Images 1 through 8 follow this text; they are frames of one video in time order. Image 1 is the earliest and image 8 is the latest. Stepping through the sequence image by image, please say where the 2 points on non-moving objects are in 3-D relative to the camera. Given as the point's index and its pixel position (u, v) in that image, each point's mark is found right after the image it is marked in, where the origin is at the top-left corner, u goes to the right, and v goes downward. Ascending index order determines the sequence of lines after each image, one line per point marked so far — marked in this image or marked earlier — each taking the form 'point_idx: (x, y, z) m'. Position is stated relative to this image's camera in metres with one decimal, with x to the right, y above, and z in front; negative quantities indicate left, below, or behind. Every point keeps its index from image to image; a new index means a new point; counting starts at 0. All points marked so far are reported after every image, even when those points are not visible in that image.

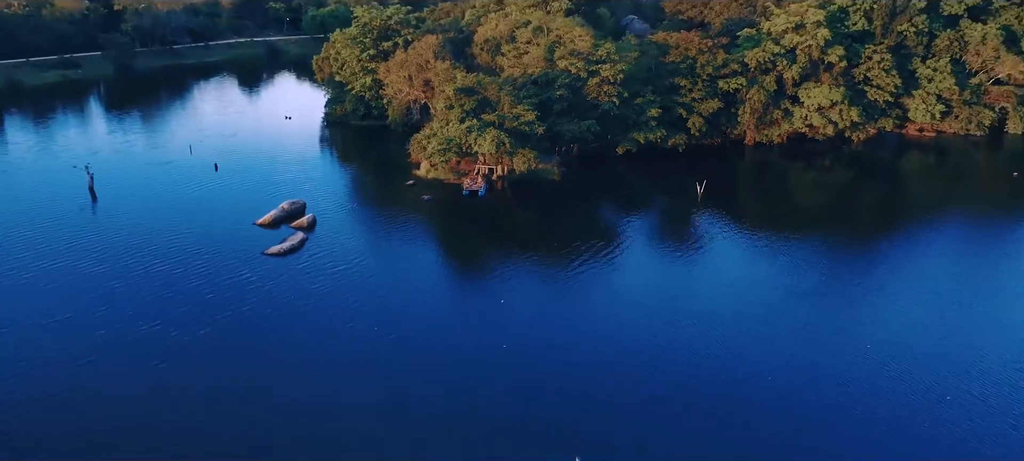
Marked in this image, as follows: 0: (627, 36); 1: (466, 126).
0: (+2.6, +4.3, +19.5) m
1: (-0.9, +1.9, +16.1) m
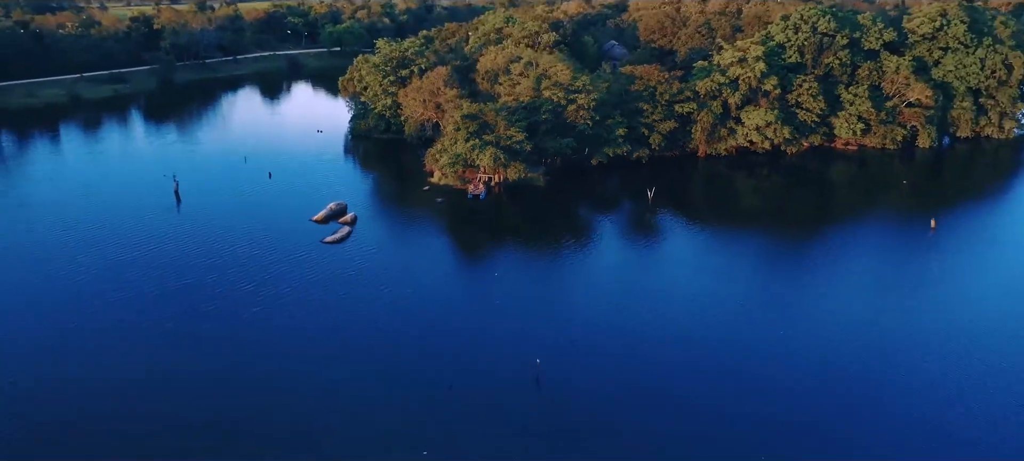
0: (+2.5, +4.4, +23.3) m
1: (-1.0, +2.0, +19.9) m
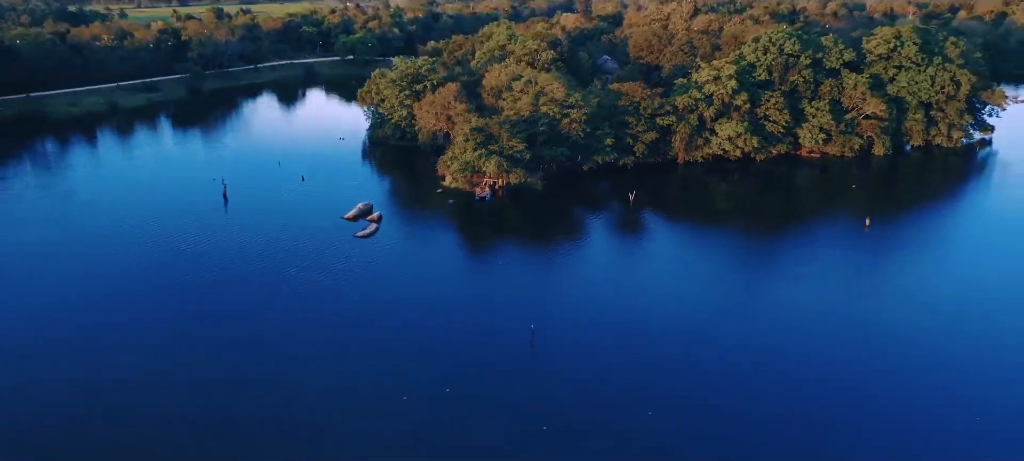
0: (+2.6, +4.5, +26.2) m
1: (-1.0, +2.1, +22.8) m
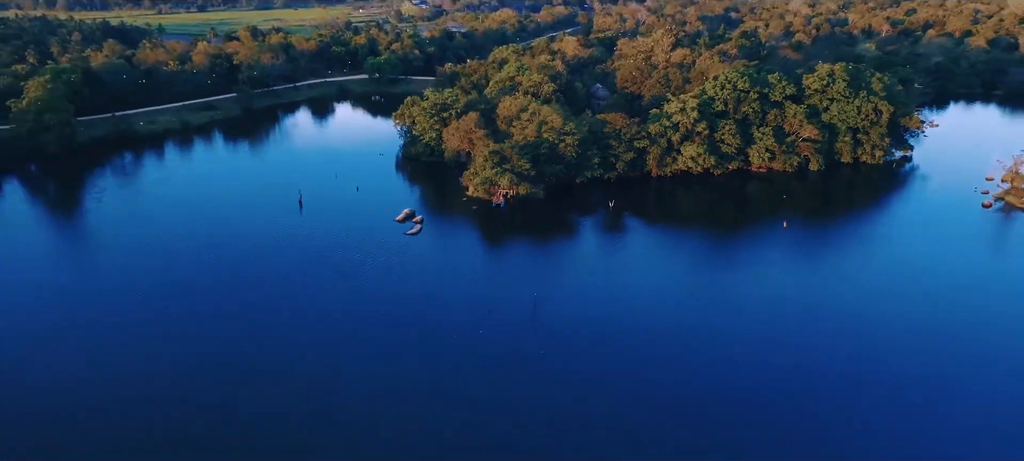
0: (+2.9, +4.5, +32.4) m
1: (-0.7, +2.1, +29.0) m
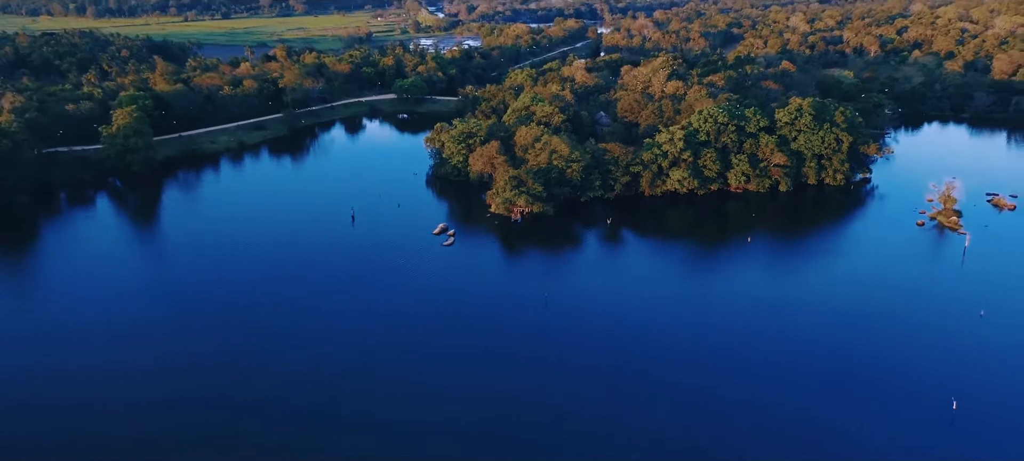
0: (+3.6, +4.1, +38.0) m
1: (0.0, +1.7, +34.7) m
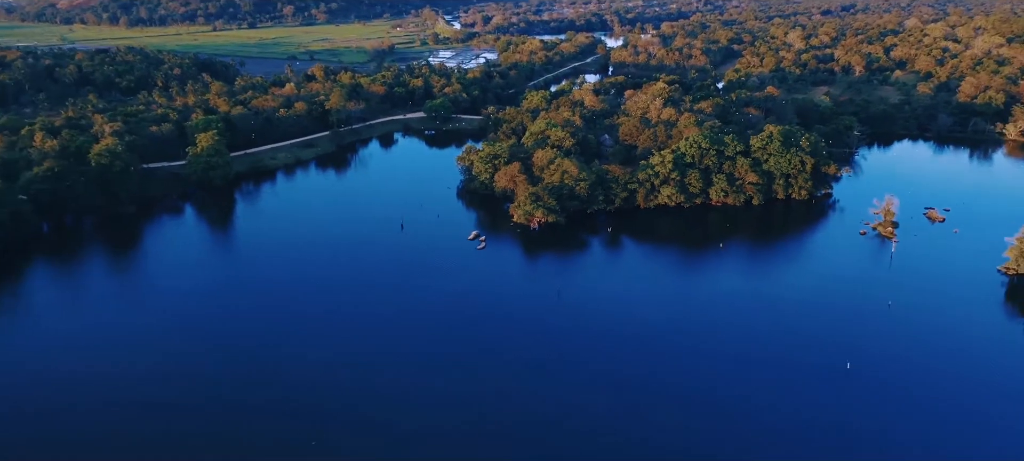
0: (+4.6, +3.7, +45.5) m
1: (+0.9, +1.3, +42.2) m
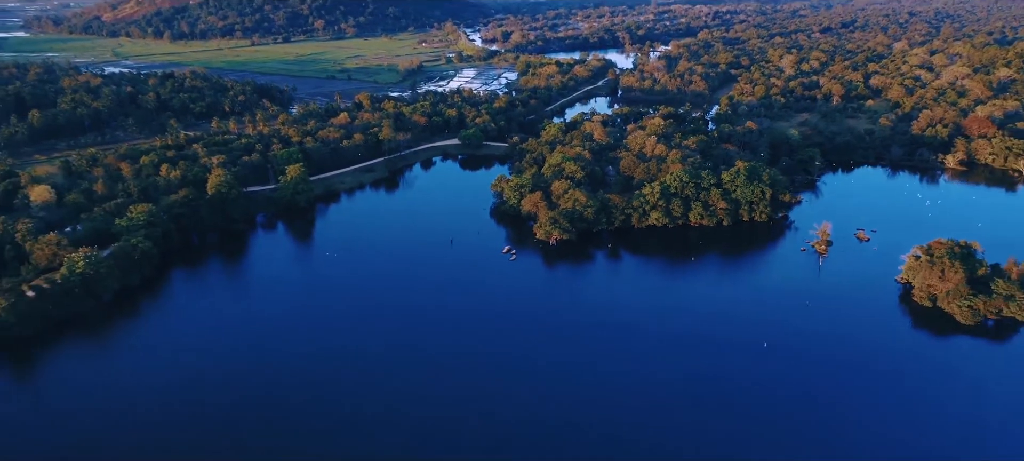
0: (+6.2, +2.7, +57.8) m
1: (+2.4, +0.4, +54.6) m
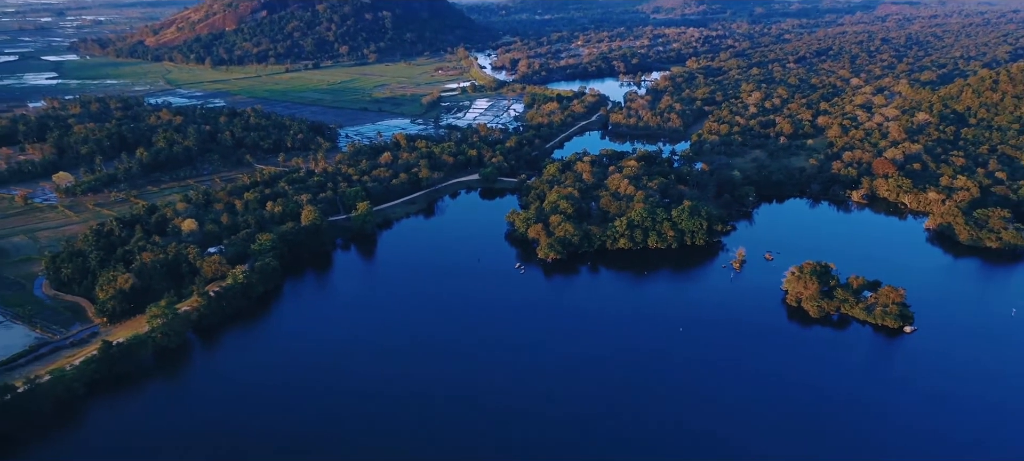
0: (+7.1, +0.7, +80.2) m
1: (+3.3, -1.6, +77.0) m
